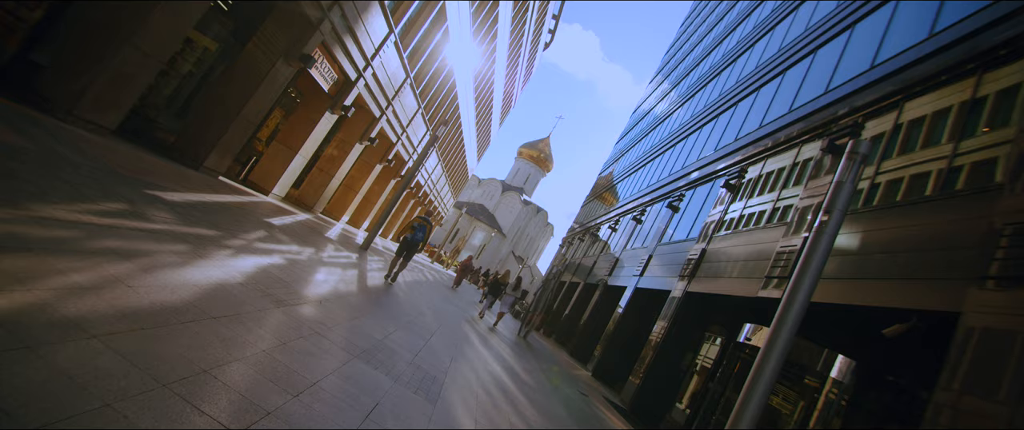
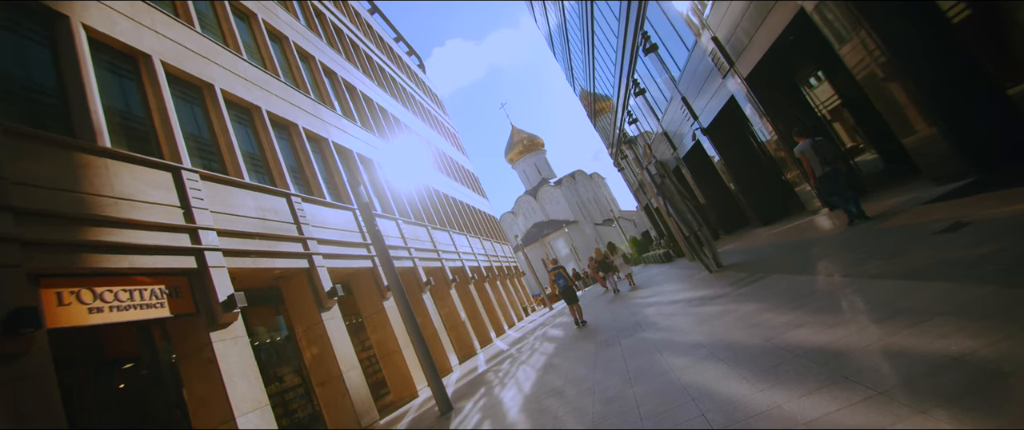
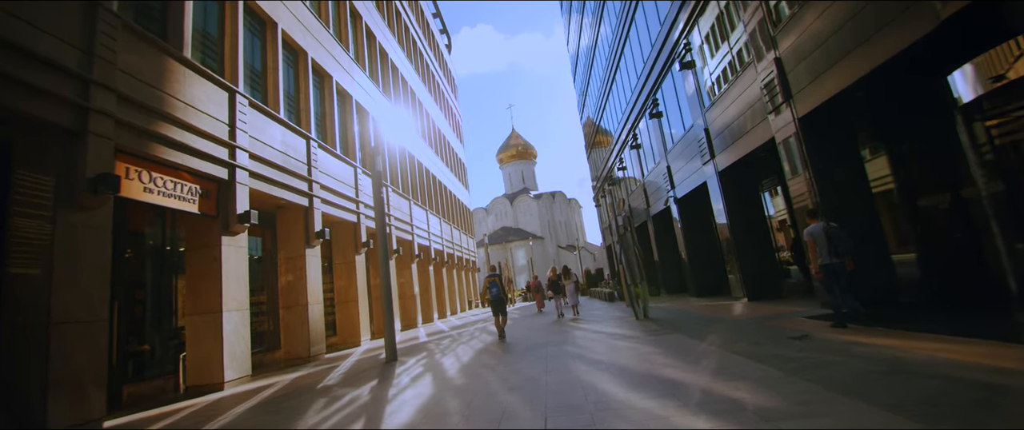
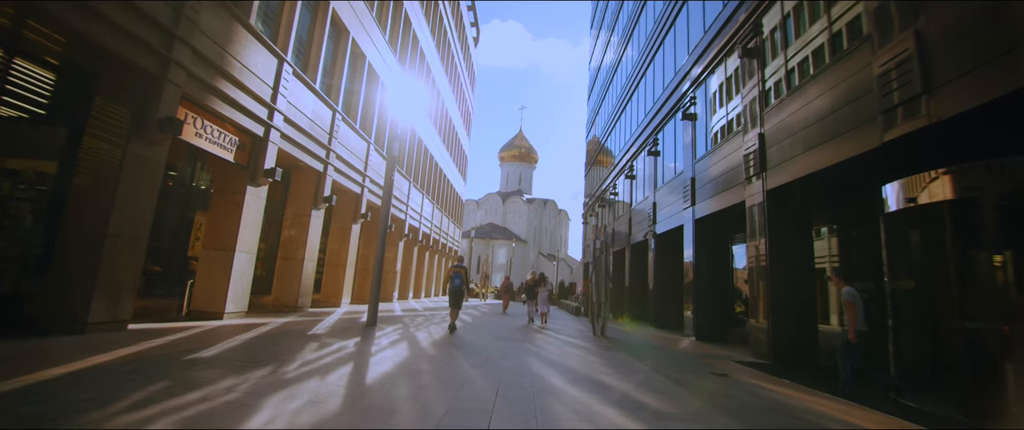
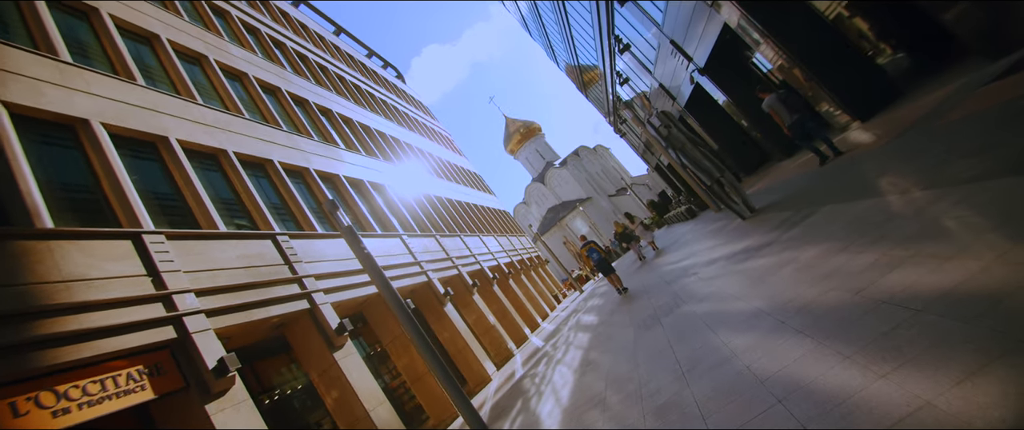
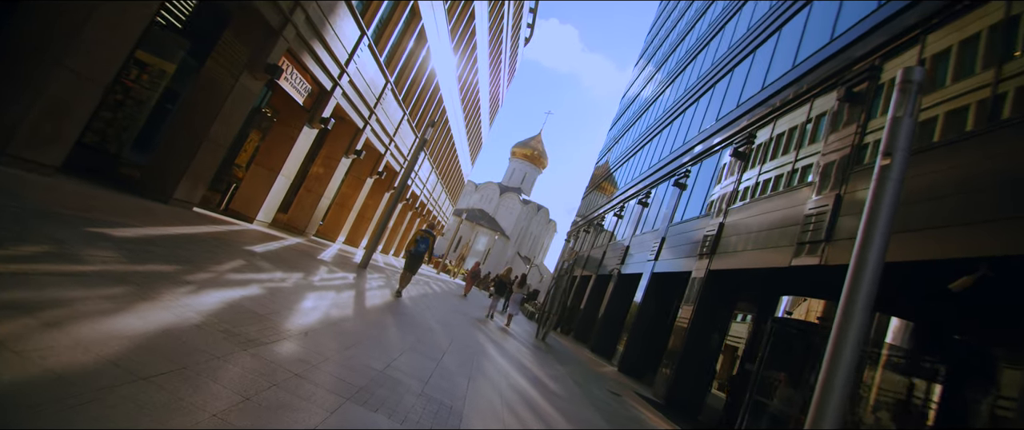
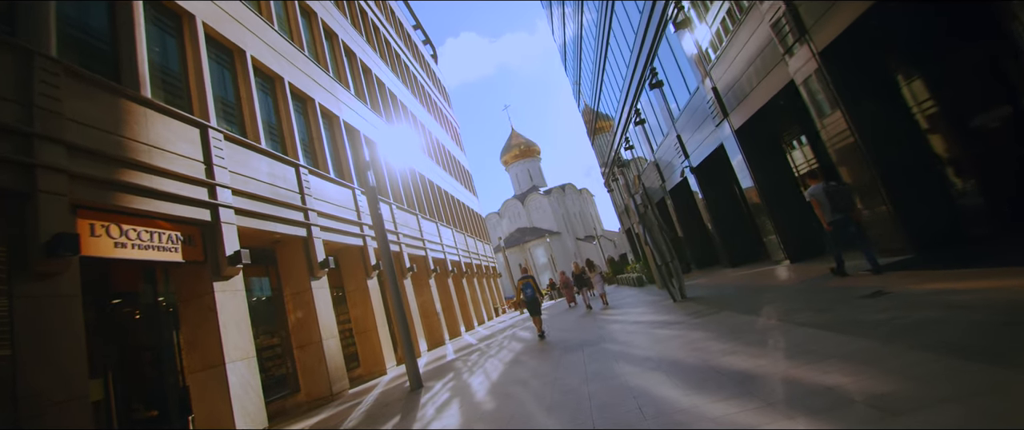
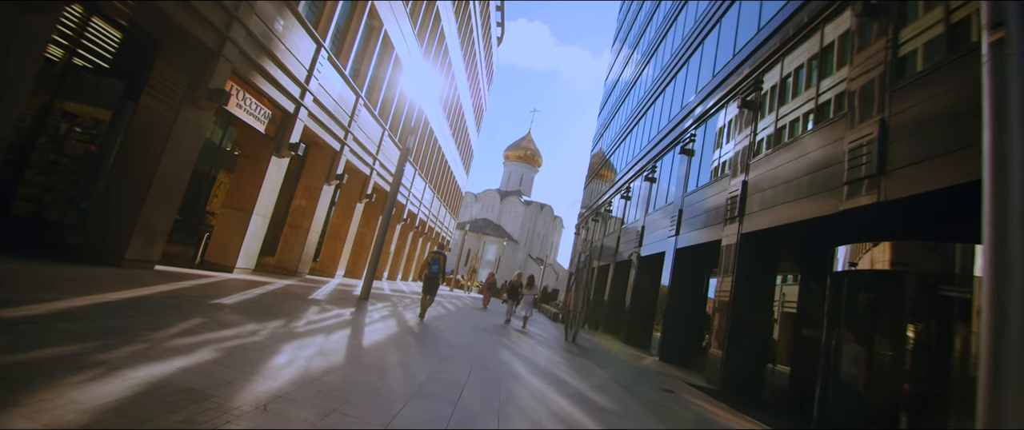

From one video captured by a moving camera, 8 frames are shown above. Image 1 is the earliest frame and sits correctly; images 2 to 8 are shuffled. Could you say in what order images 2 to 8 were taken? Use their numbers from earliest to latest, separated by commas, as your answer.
6, 8, 4, 3, 7, 2, 5
